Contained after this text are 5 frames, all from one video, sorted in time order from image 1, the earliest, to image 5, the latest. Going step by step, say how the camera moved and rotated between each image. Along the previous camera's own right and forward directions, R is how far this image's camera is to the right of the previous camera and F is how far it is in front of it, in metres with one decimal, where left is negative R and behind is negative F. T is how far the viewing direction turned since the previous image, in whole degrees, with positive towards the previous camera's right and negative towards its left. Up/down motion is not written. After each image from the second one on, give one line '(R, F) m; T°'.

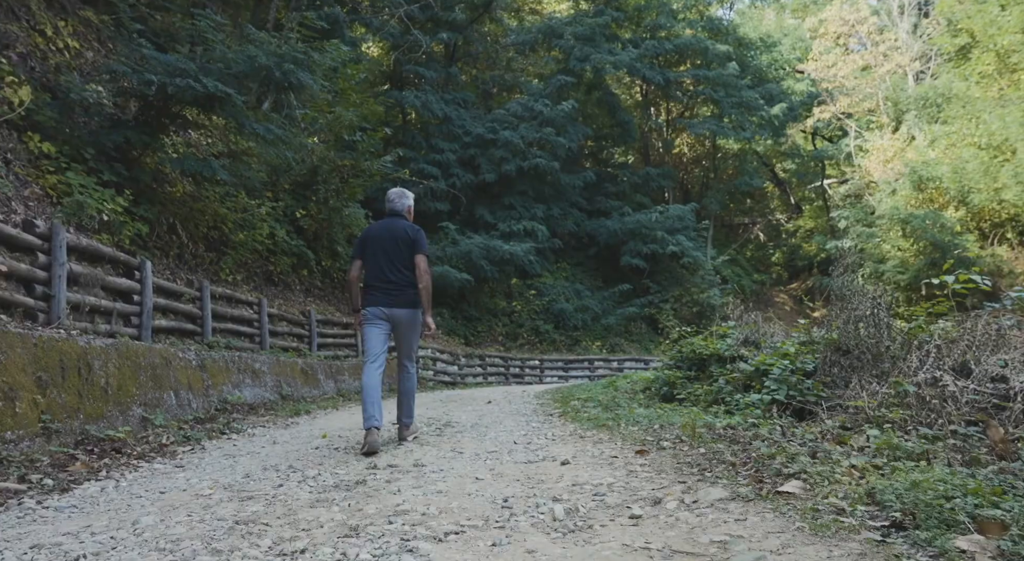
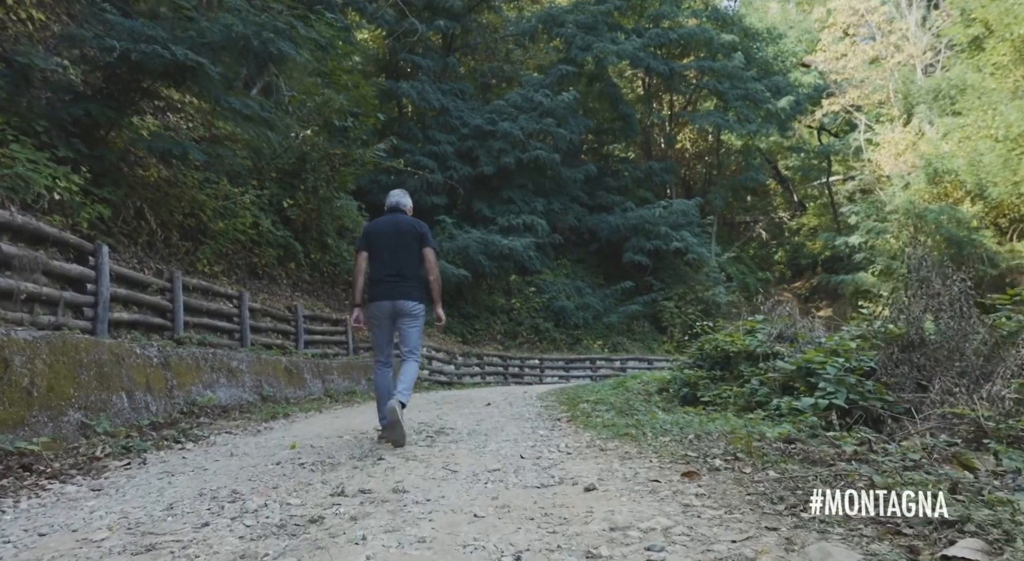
(0.0, +0.8) m; 0°
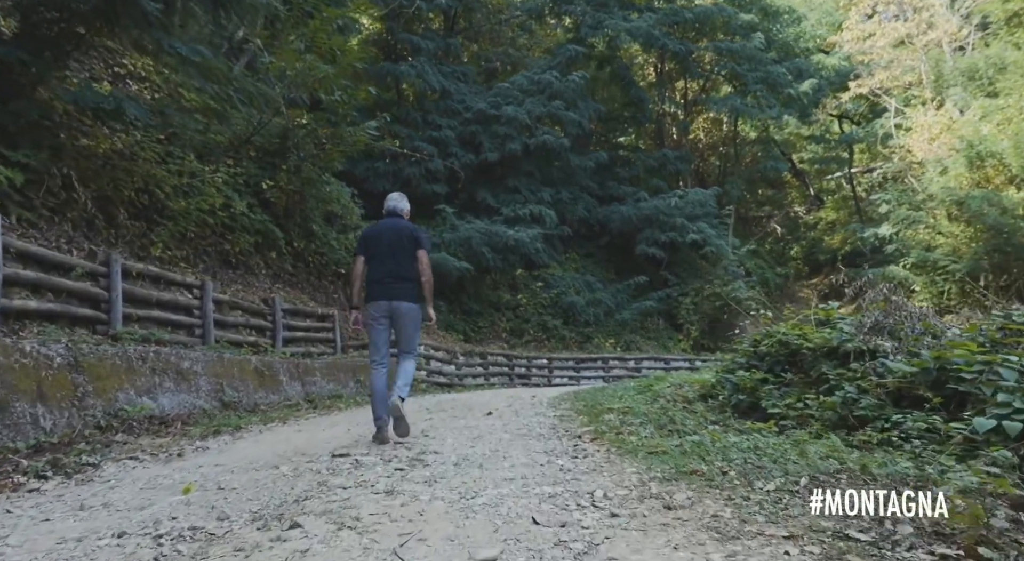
(0.0, +1.4) m; 0°
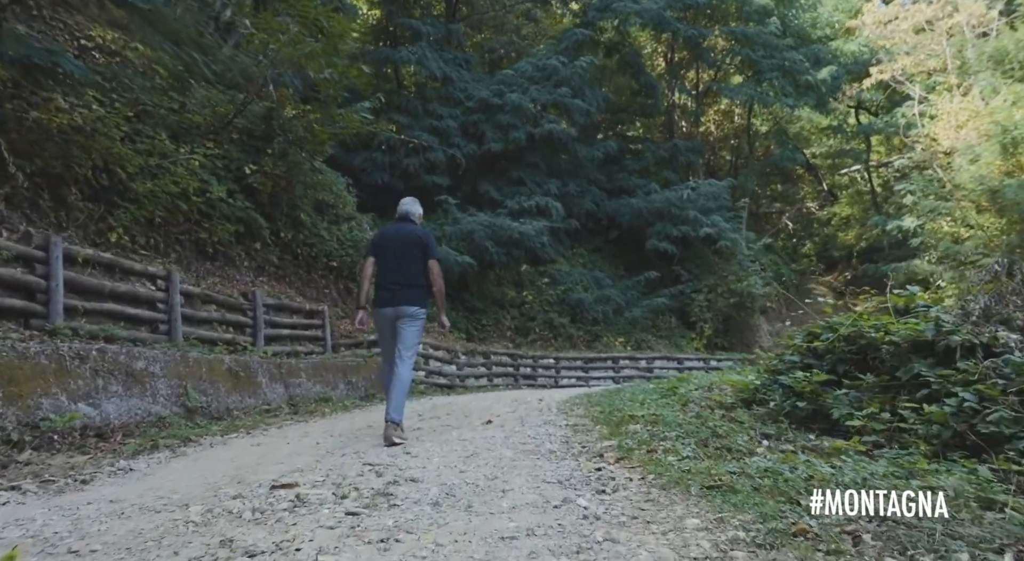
(0.0, +1.0) m; 0°
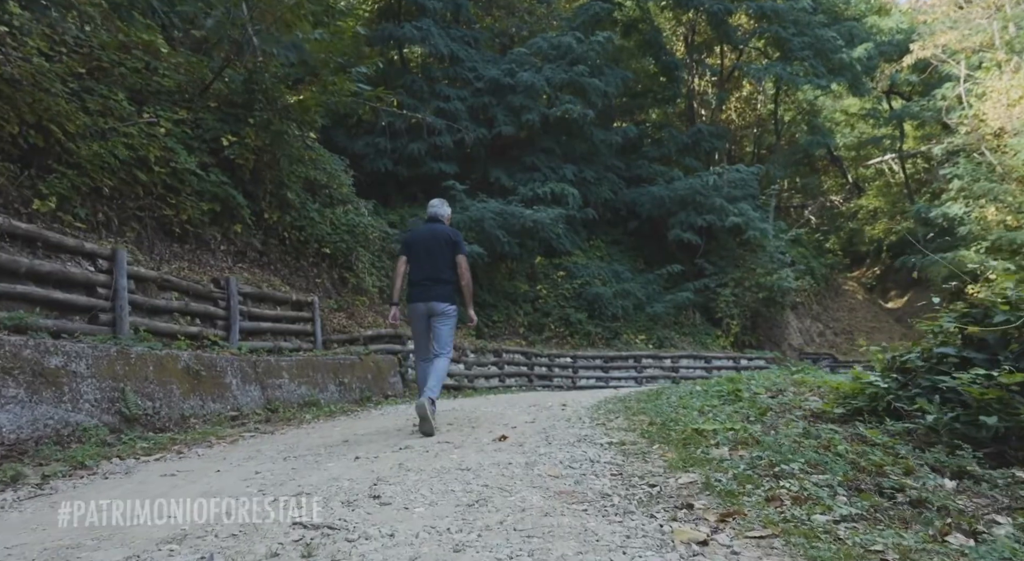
(-0.1, +1.4) m; -1°
